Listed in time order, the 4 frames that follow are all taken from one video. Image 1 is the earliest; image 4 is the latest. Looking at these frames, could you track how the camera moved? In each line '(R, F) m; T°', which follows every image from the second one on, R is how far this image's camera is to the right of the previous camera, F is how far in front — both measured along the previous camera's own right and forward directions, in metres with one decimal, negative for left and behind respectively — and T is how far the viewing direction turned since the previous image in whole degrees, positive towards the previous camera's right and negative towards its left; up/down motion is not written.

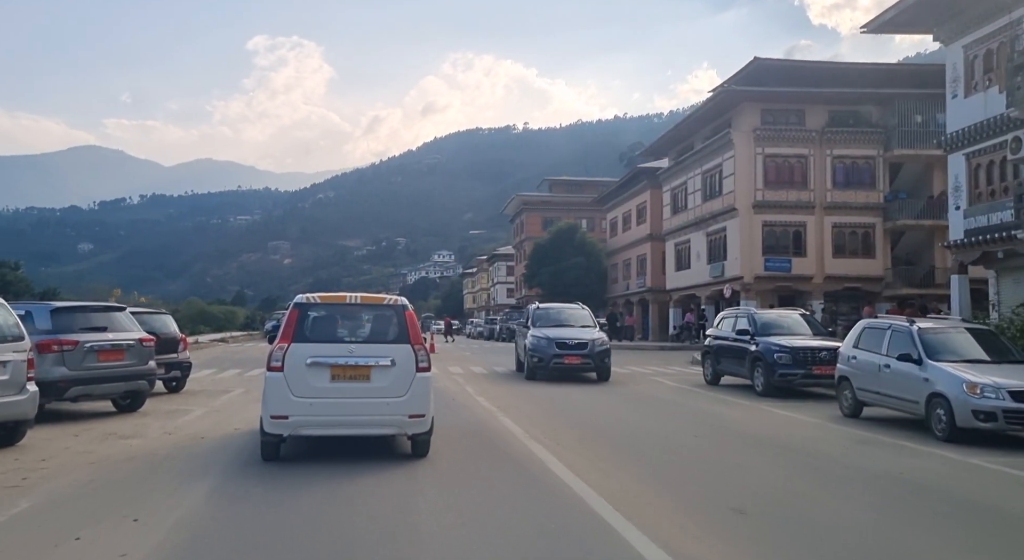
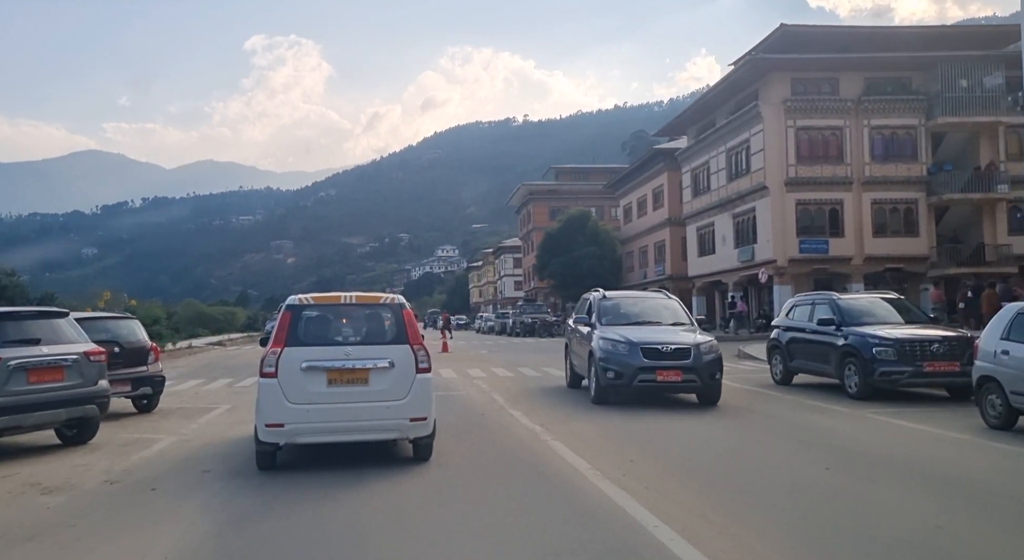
(-0.6, +2.9) m; 0°
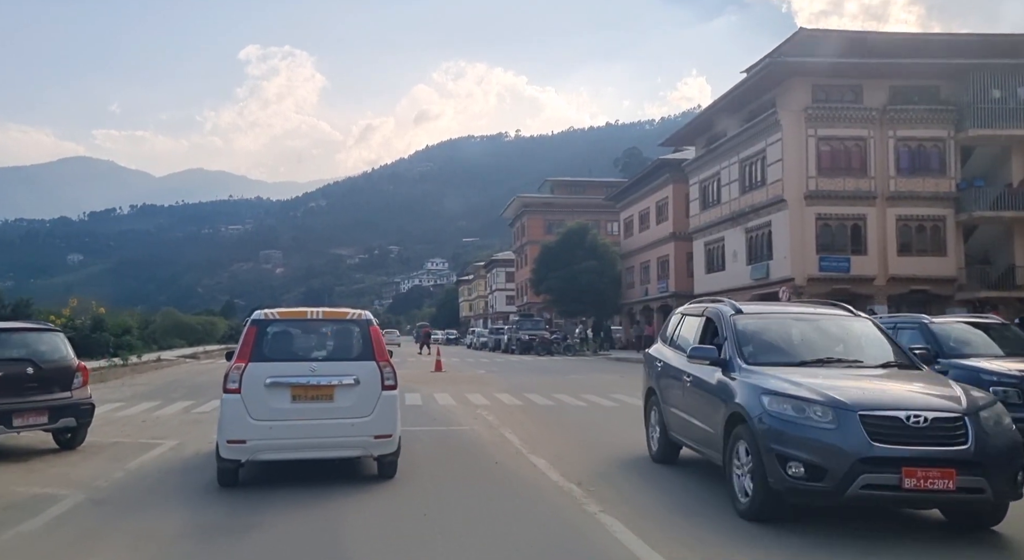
(-0.5, +2.7) m; +1°
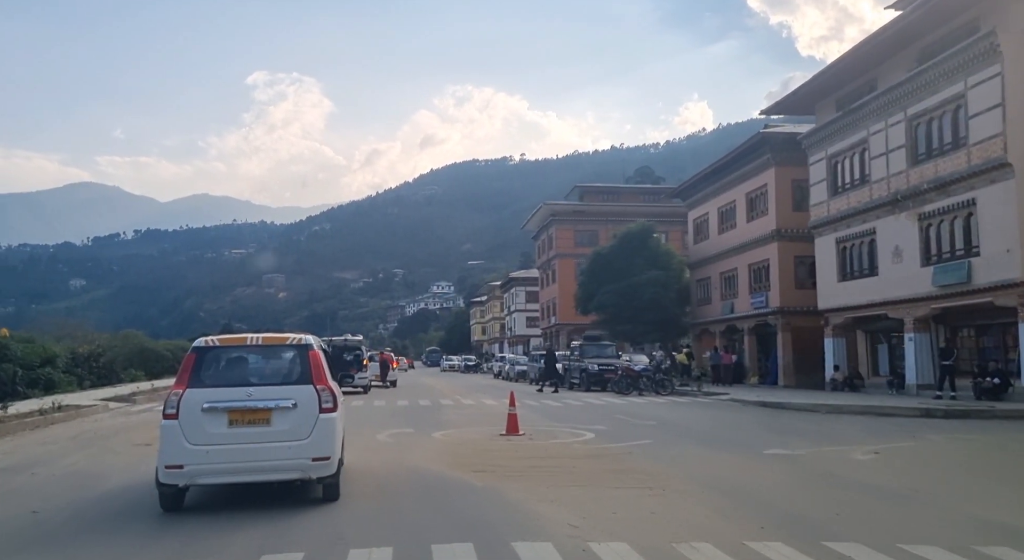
(-2.7, +12.0) m; 0°
